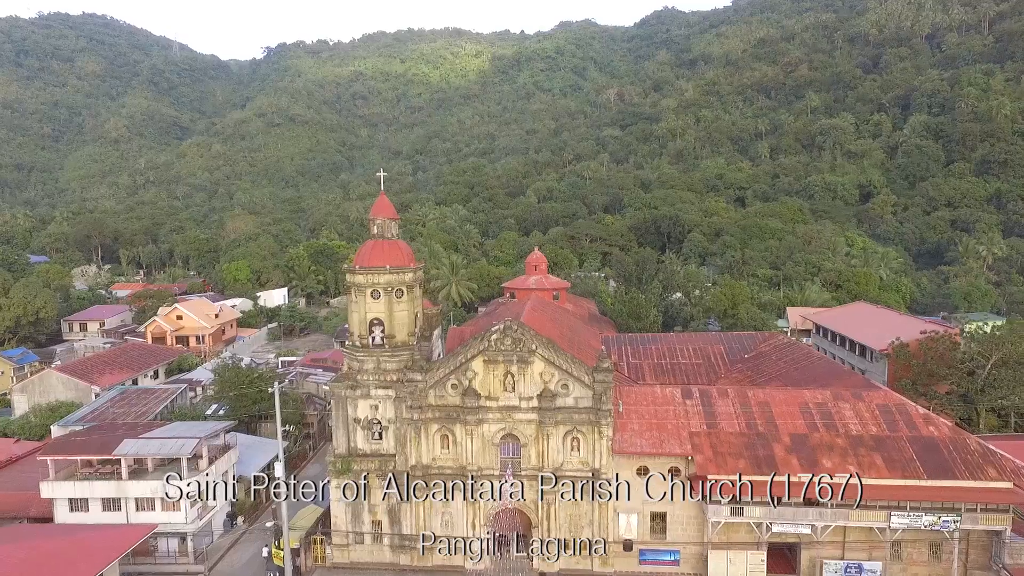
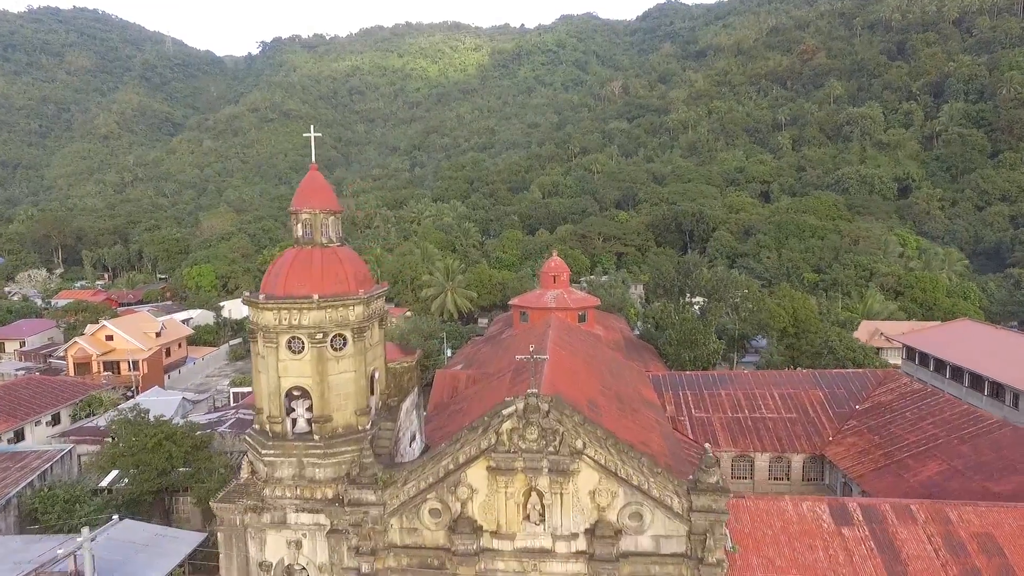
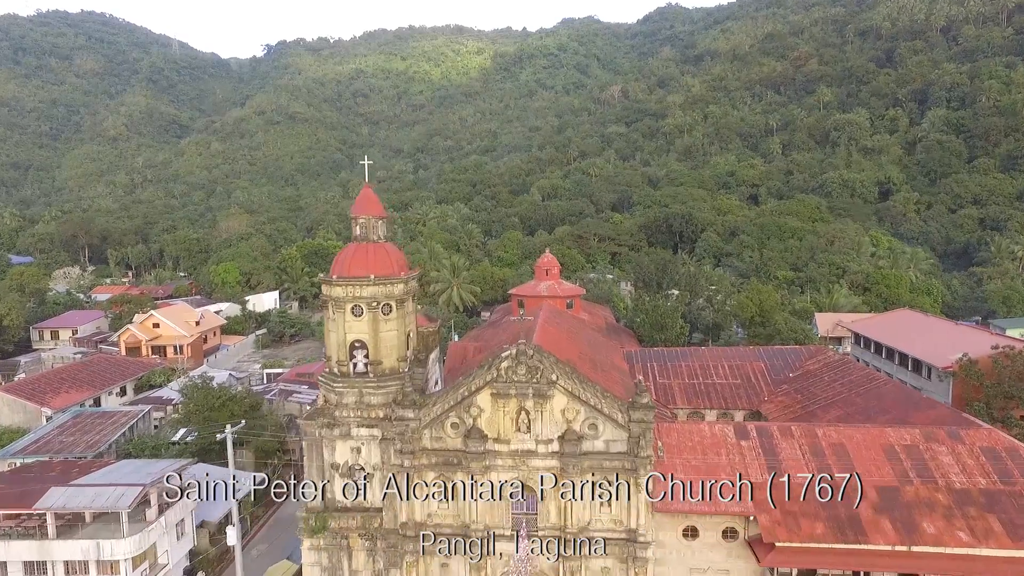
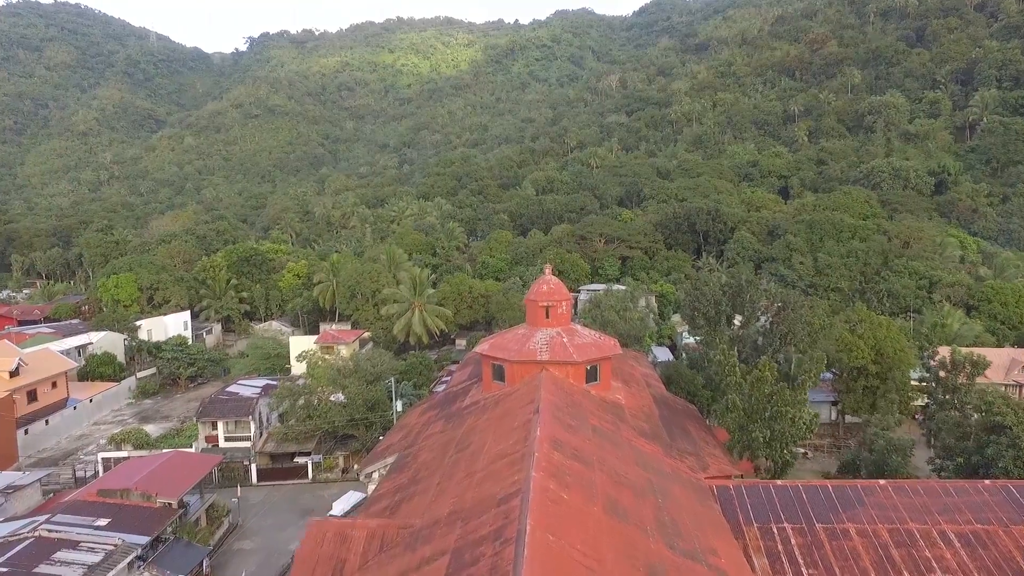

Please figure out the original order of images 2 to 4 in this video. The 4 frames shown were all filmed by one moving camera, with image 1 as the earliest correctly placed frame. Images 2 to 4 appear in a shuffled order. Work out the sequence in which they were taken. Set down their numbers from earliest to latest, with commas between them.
3, 2, 4
